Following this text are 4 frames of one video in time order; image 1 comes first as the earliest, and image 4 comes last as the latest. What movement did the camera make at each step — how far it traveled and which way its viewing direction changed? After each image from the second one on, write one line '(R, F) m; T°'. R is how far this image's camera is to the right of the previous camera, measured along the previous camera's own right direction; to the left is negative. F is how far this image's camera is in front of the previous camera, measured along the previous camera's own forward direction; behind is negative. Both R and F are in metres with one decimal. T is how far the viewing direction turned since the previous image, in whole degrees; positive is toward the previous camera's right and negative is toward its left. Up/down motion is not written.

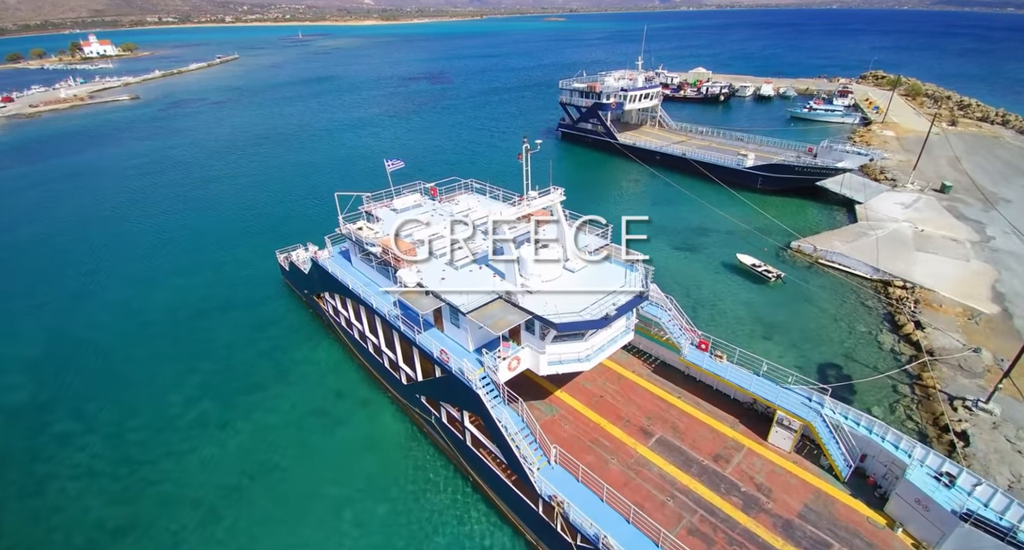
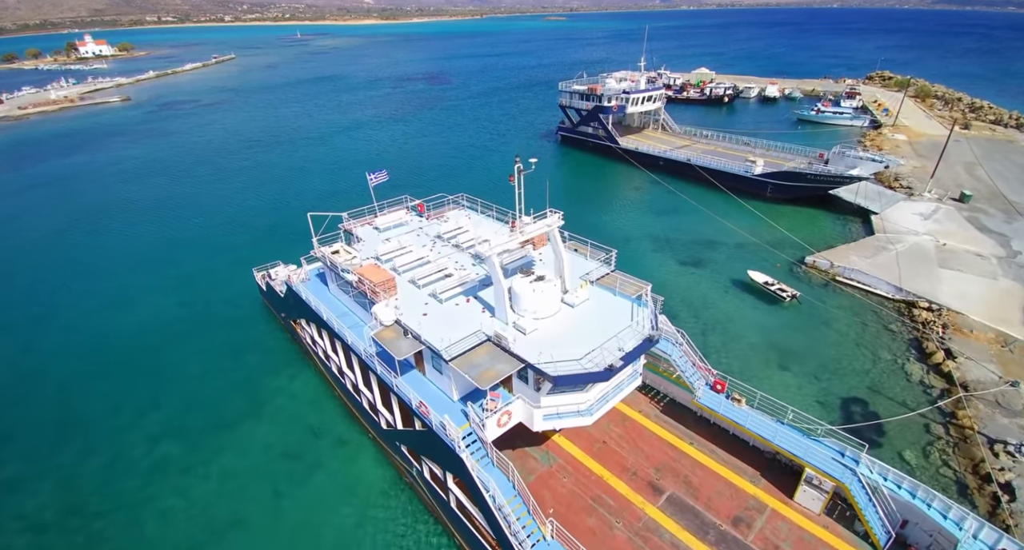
(+0.4, +2.7) m; 0°
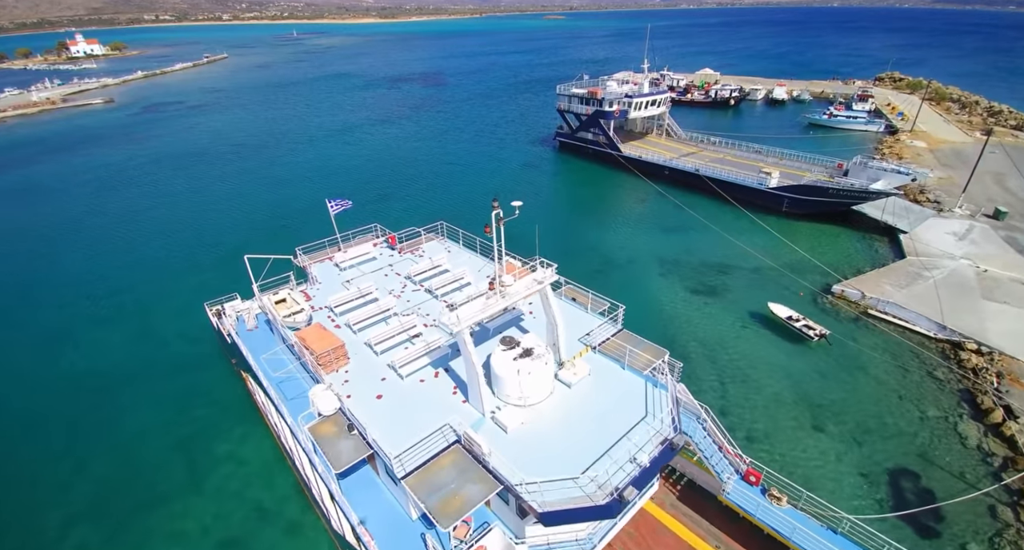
(+0.7, +4.5) m; 0°
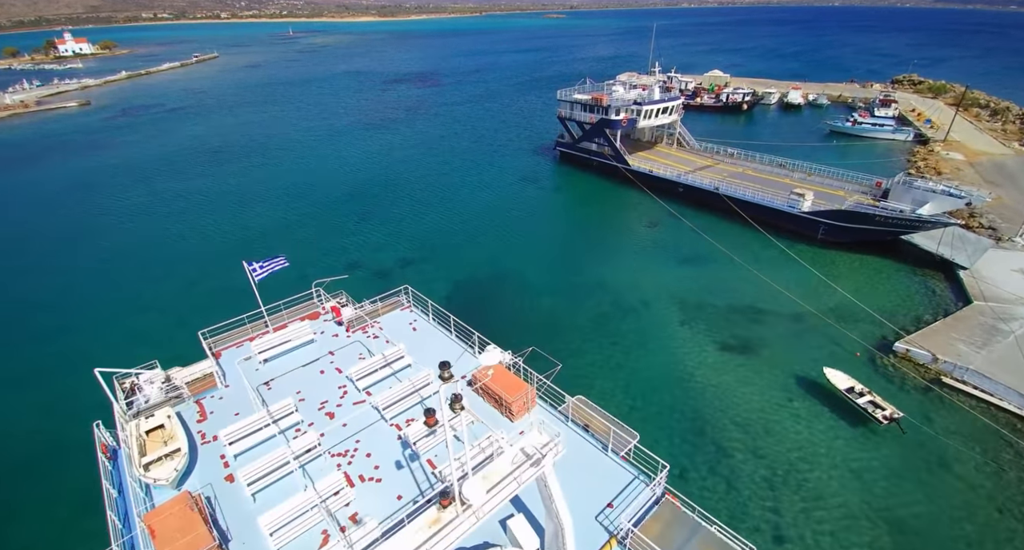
(+0.6, +6.7) m; 0°
